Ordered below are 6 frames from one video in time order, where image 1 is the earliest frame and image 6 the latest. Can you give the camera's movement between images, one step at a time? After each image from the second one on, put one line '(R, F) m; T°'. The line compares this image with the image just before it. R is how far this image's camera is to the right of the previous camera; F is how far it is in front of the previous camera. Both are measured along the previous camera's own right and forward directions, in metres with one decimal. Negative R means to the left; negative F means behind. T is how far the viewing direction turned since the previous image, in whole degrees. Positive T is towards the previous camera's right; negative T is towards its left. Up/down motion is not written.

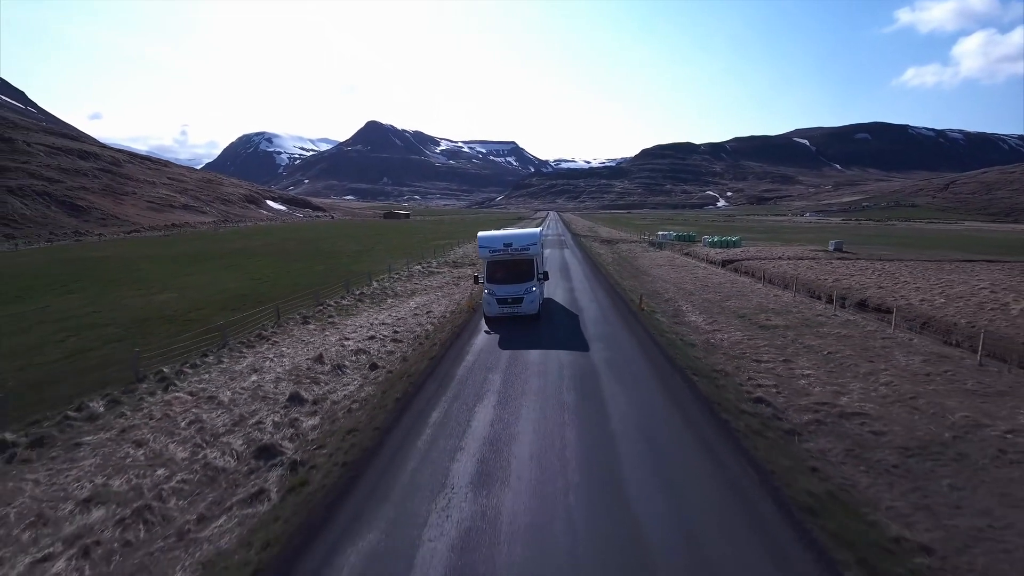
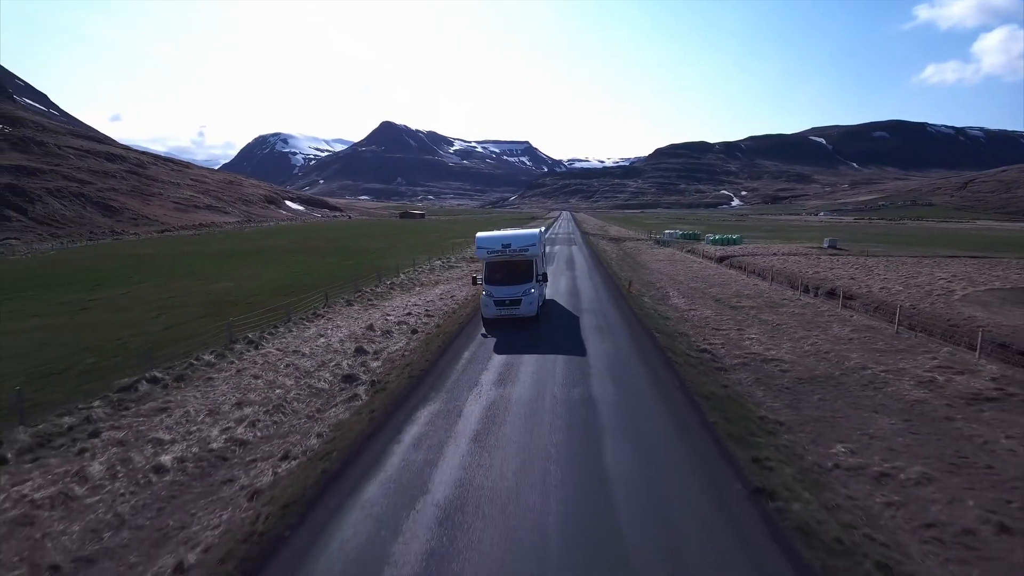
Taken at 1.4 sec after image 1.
(+0.1, -5.2) m; -1°
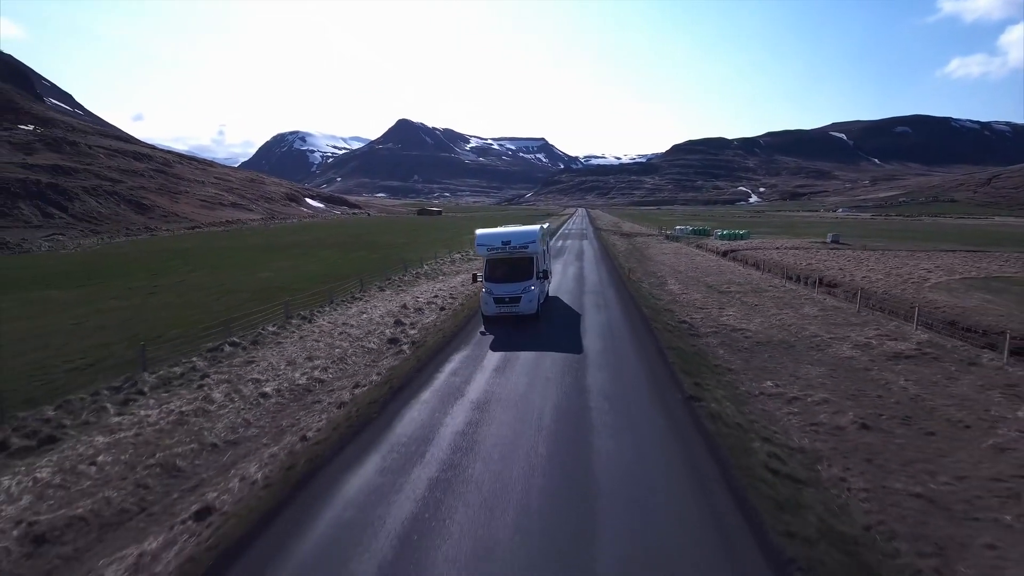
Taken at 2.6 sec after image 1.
(+0.1, -4.2) m; -2°
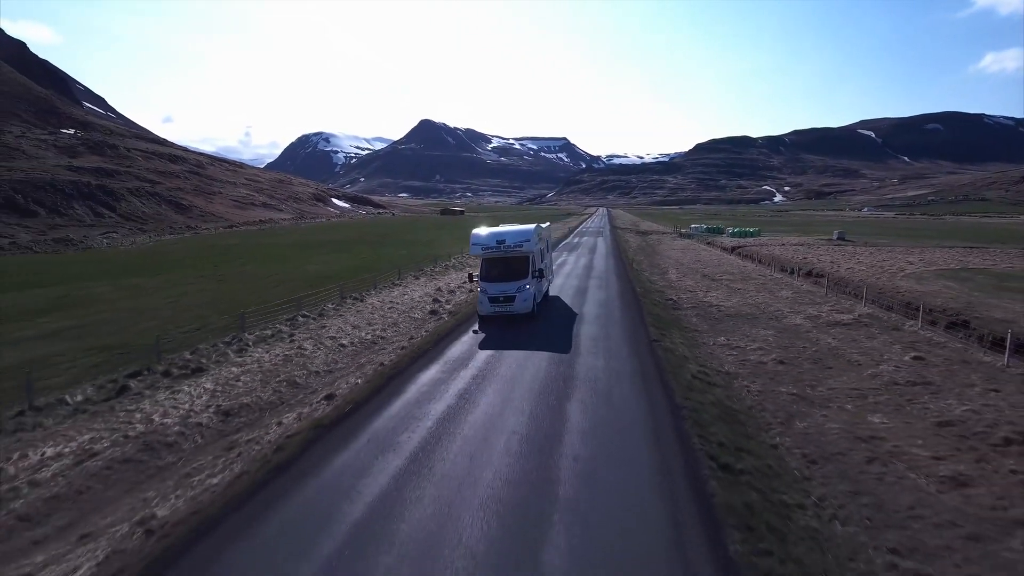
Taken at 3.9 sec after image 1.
(+0.2, -5.4) m; -2°
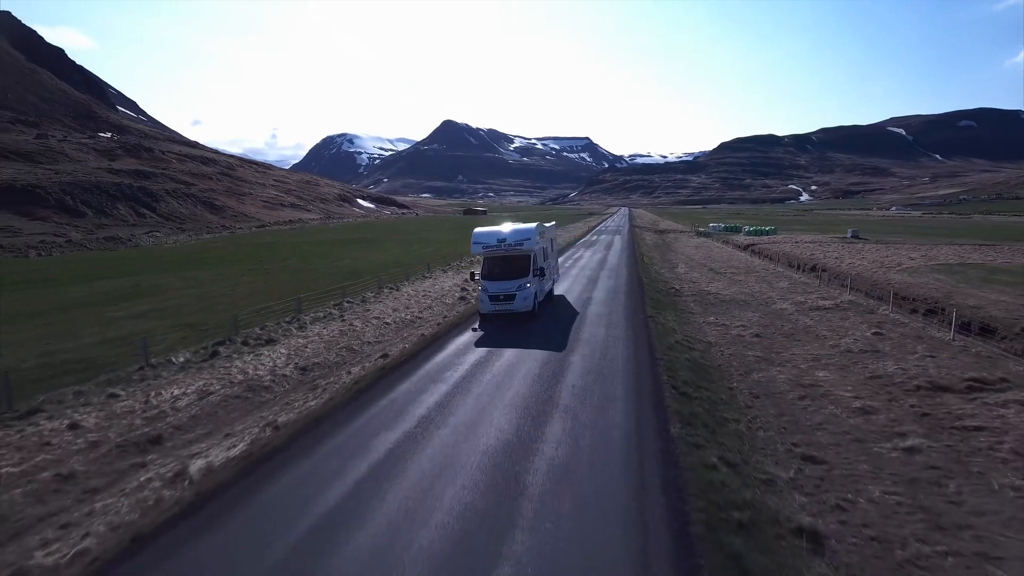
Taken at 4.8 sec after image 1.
(+0.1, -3.7) m; -2°
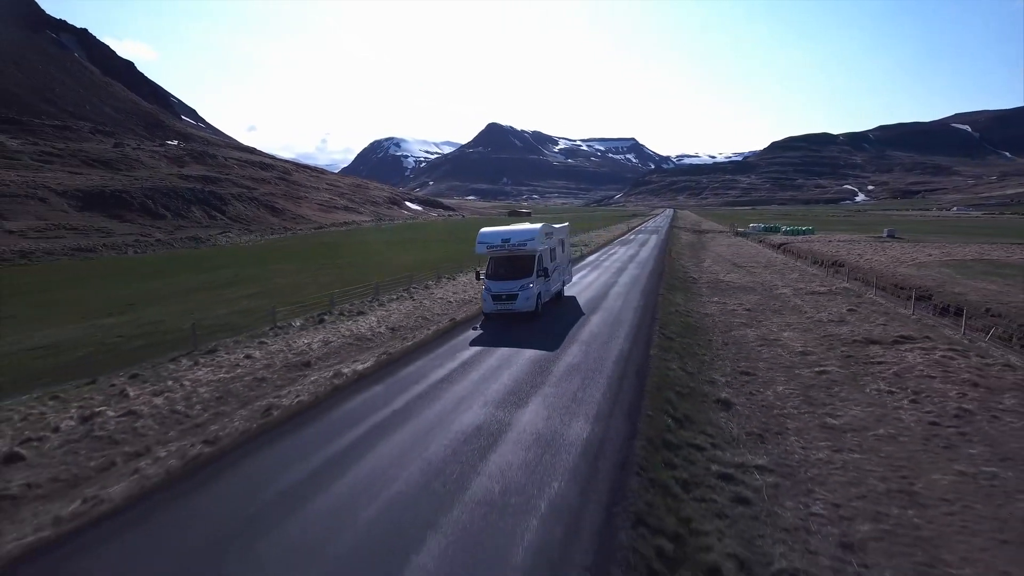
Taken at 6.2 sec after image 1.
(+0.3, -5.9) m; -4°
